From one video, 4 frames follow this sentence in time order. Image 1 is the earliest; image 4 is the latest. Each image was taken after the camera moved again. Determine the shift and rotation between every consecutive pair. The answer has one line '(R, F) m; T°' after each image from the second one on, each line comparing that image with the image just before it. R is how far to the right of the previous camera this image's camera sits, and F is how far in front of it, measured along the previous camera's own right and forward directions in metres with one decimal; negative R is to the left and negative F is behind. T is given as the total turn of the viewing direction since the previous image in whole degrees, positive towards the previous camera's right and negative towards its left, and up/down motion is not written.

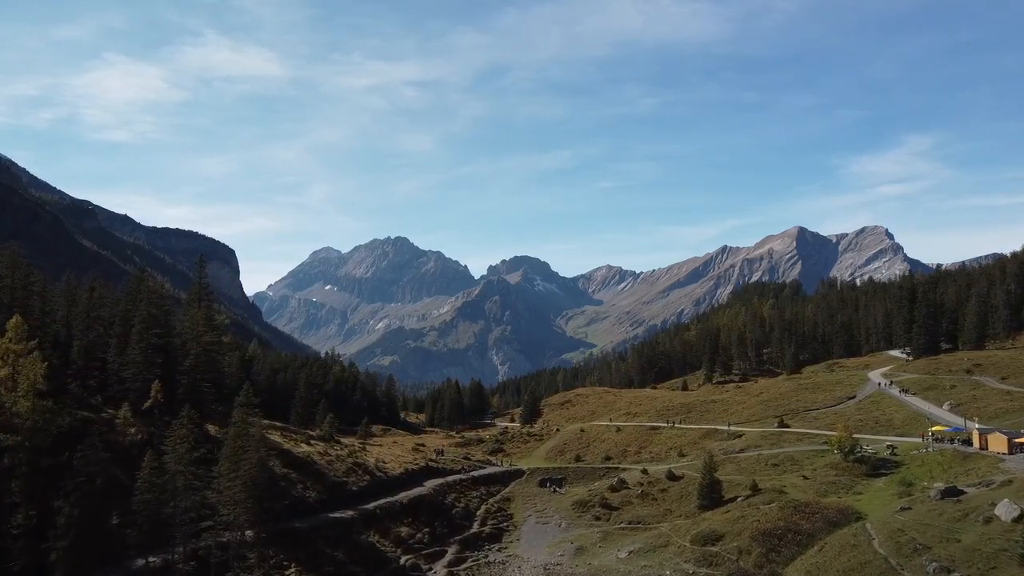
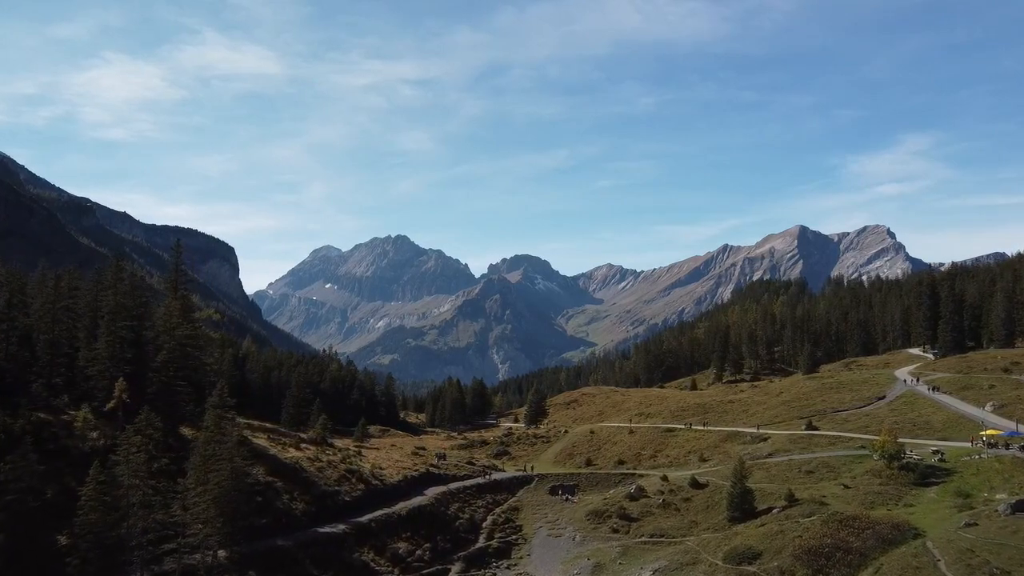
(-1.0, +6.8) m; 0°
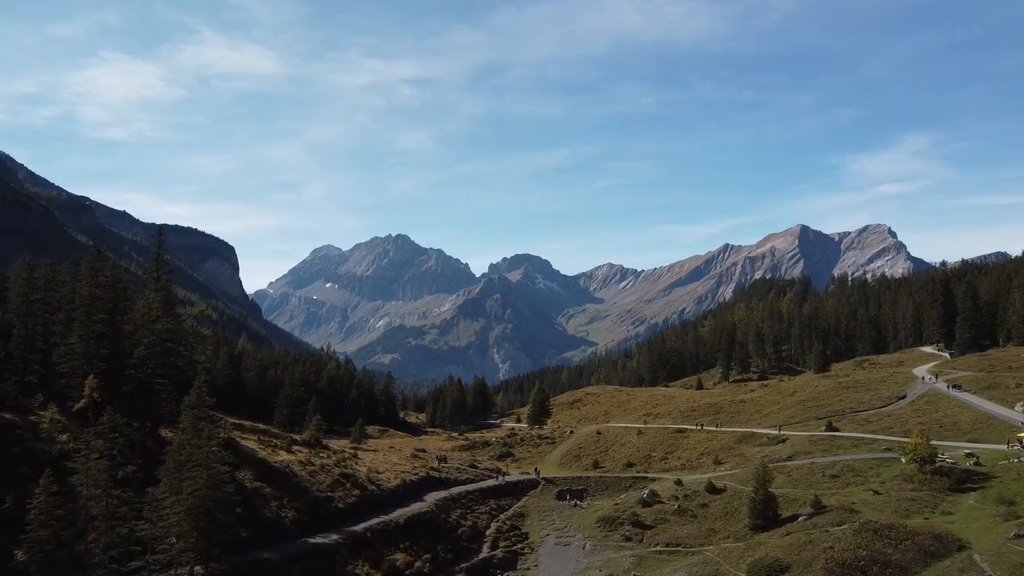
(-0.6, +4.3) m; 0°
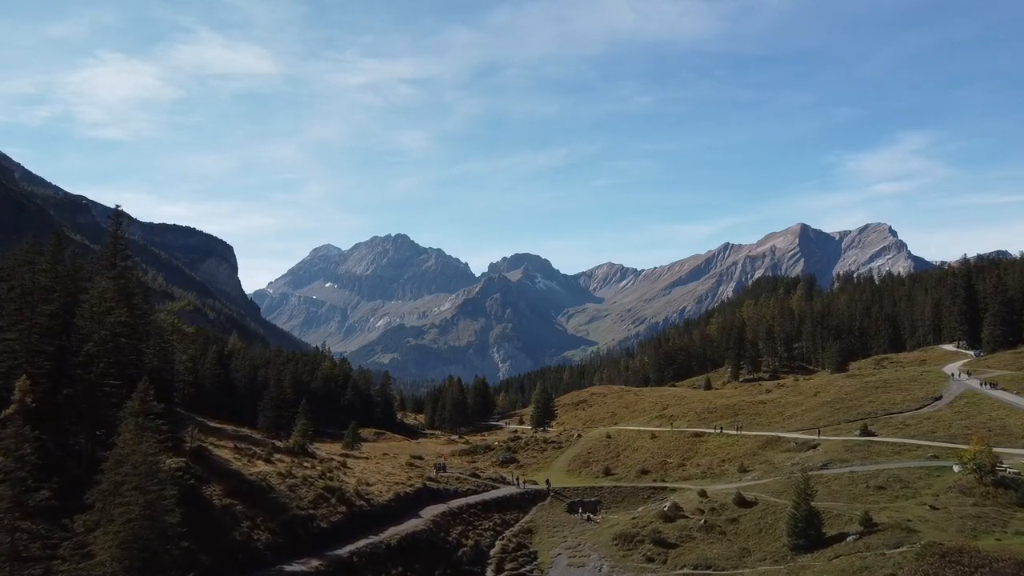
(-0.6, +7.1) m; 0°
